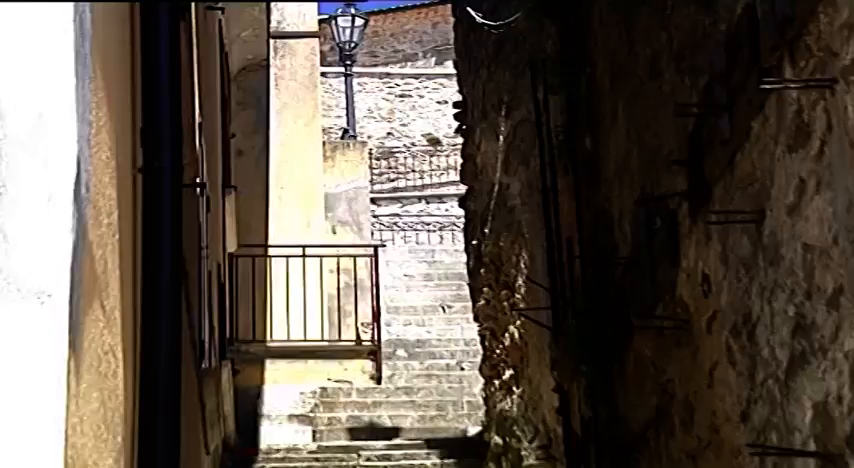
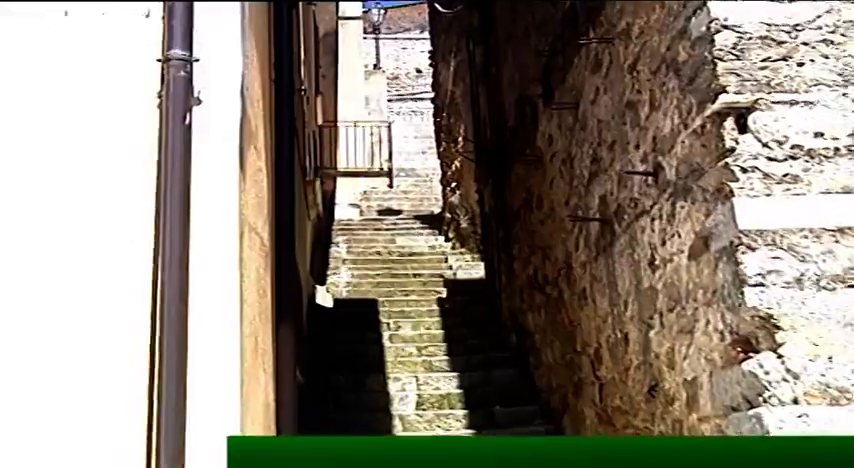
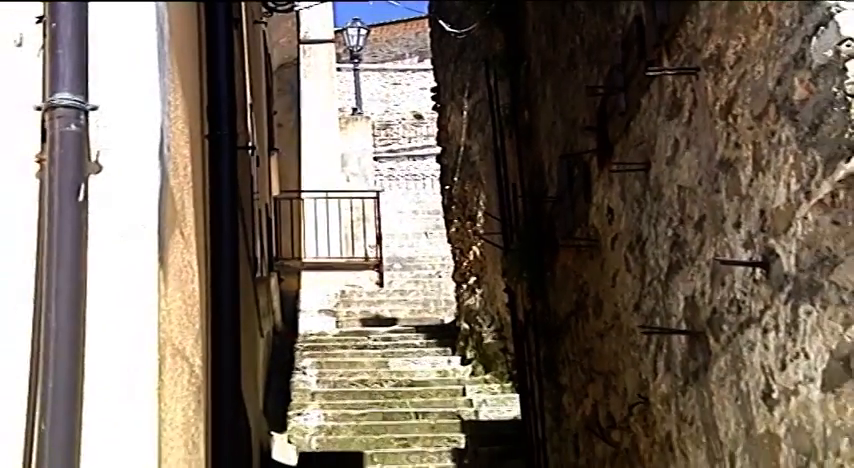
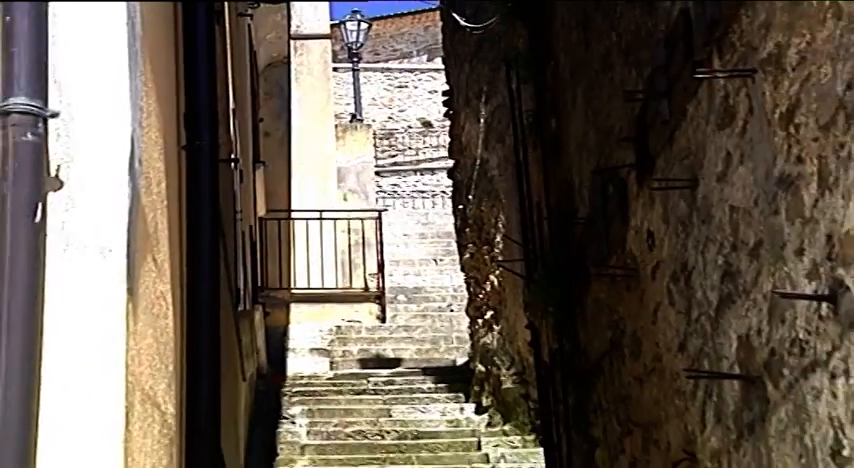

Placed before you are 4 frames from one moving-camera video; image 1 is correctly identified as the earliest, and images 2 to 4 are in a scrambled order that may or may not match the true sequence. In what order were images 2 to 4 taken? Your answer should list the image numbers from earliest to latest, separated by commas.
4, 3, 2
